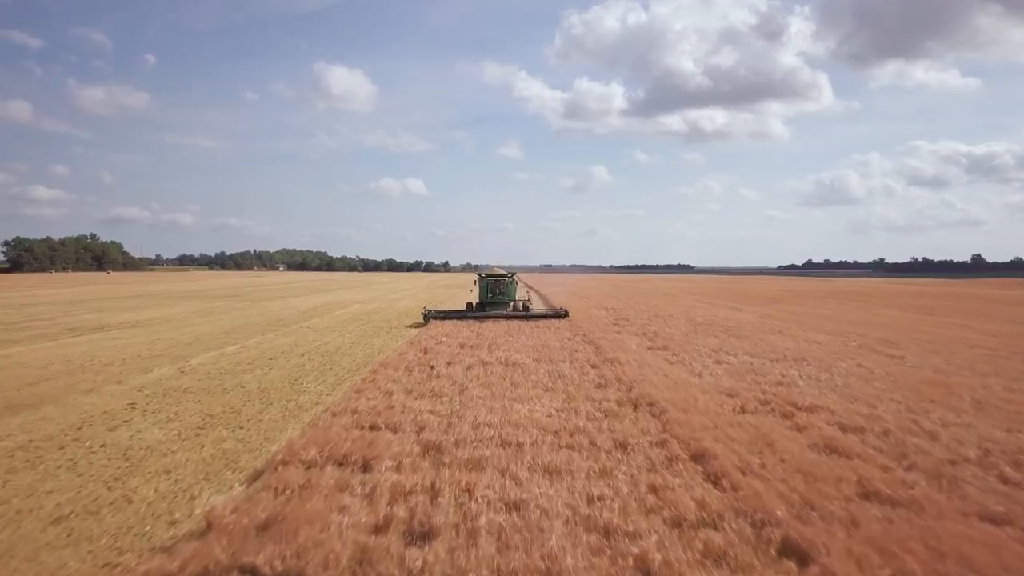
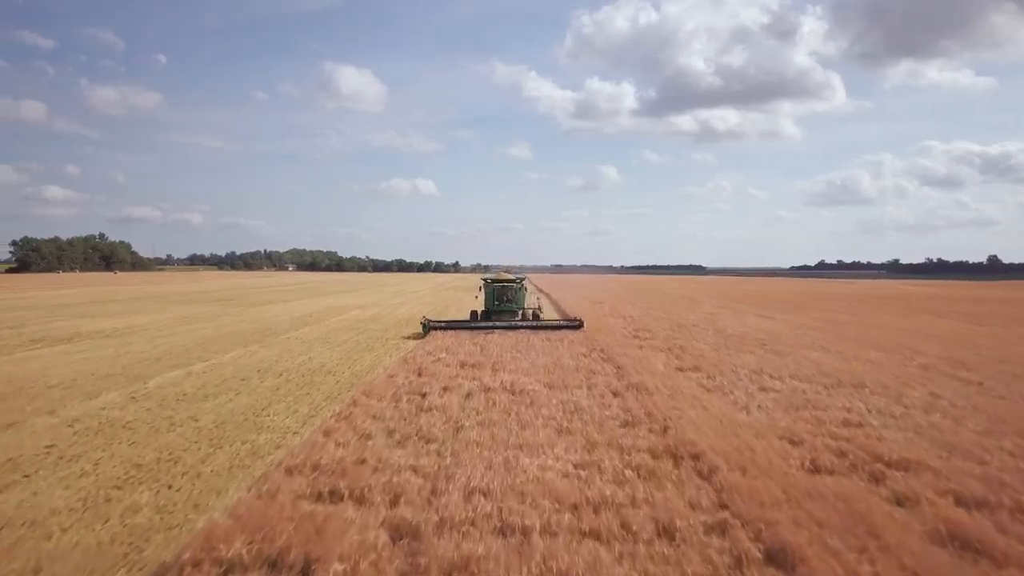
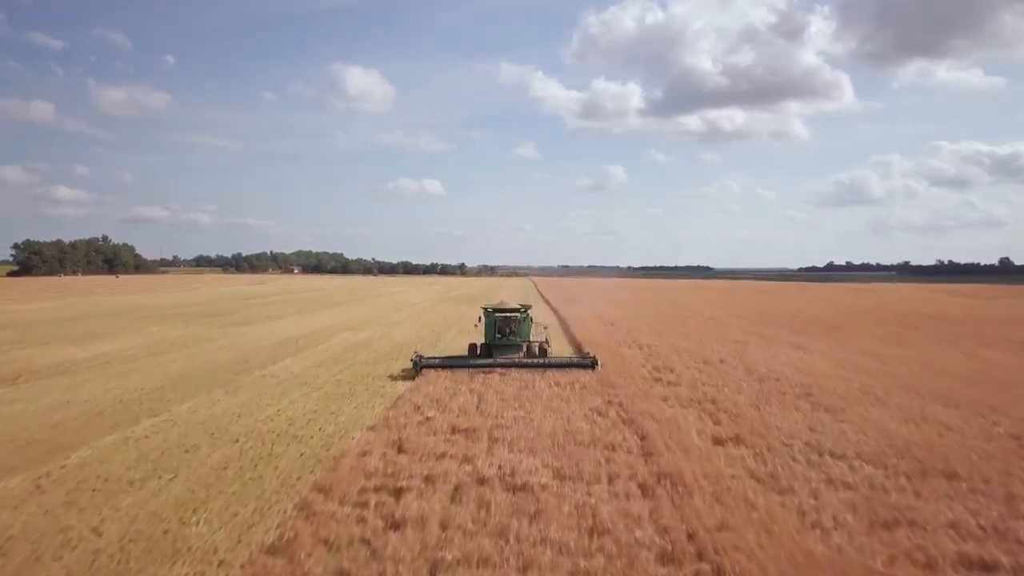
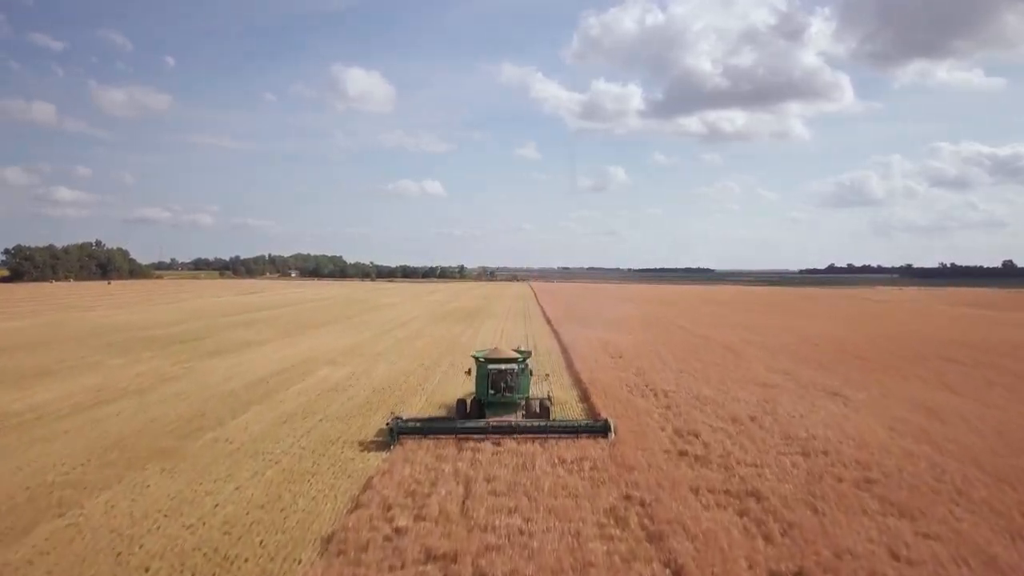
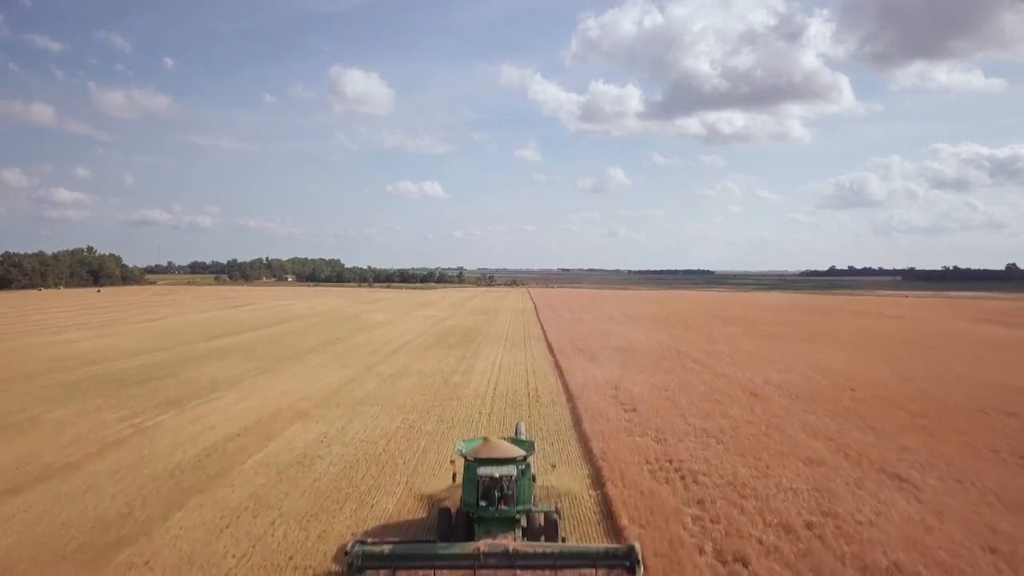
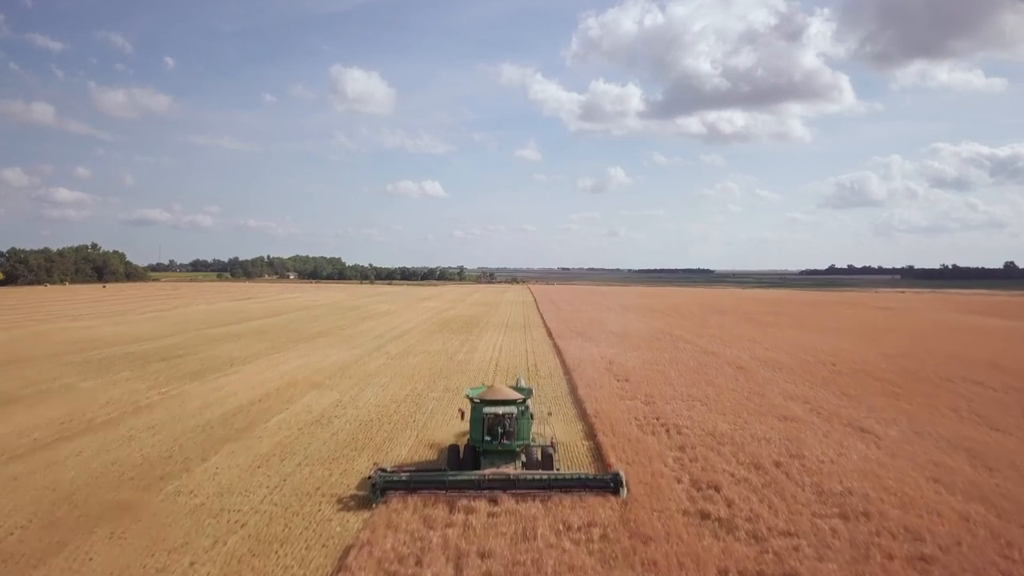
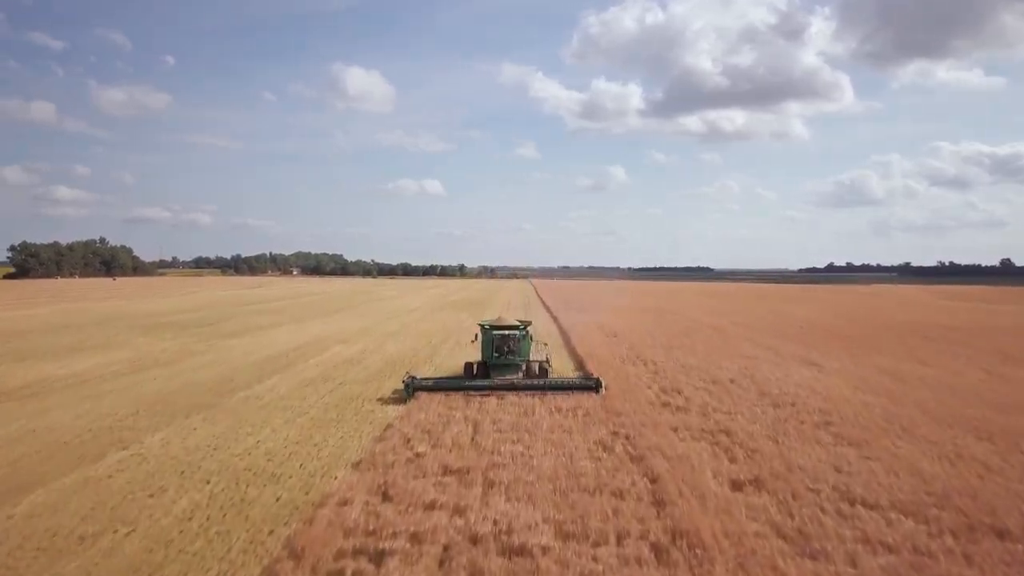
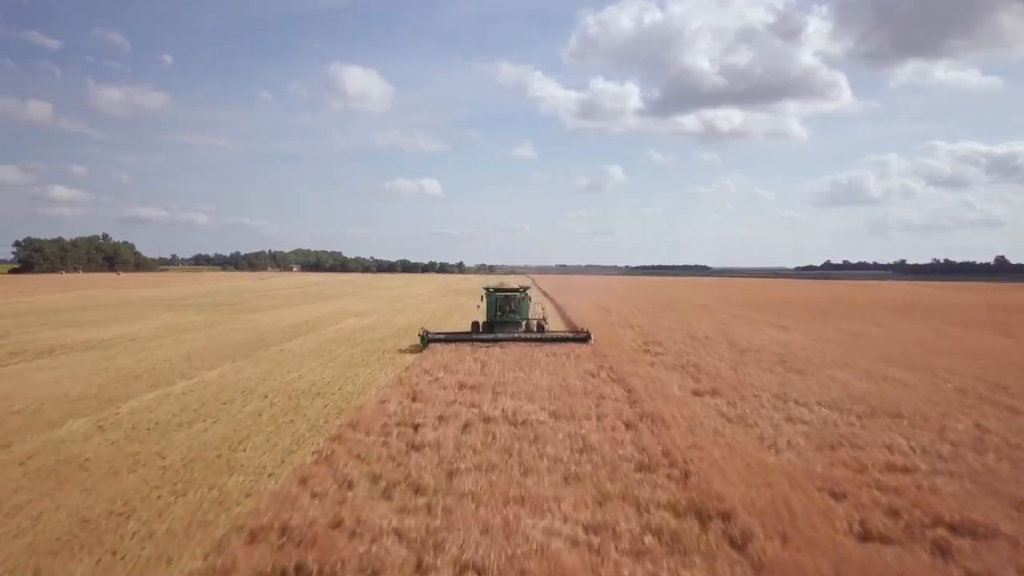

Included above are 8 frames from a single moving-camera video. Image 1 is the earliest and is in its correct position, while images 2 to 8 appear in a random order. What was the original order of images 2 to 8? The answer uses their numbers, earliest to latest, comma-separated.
2, 8, 3, 7, 4, 6, 5
